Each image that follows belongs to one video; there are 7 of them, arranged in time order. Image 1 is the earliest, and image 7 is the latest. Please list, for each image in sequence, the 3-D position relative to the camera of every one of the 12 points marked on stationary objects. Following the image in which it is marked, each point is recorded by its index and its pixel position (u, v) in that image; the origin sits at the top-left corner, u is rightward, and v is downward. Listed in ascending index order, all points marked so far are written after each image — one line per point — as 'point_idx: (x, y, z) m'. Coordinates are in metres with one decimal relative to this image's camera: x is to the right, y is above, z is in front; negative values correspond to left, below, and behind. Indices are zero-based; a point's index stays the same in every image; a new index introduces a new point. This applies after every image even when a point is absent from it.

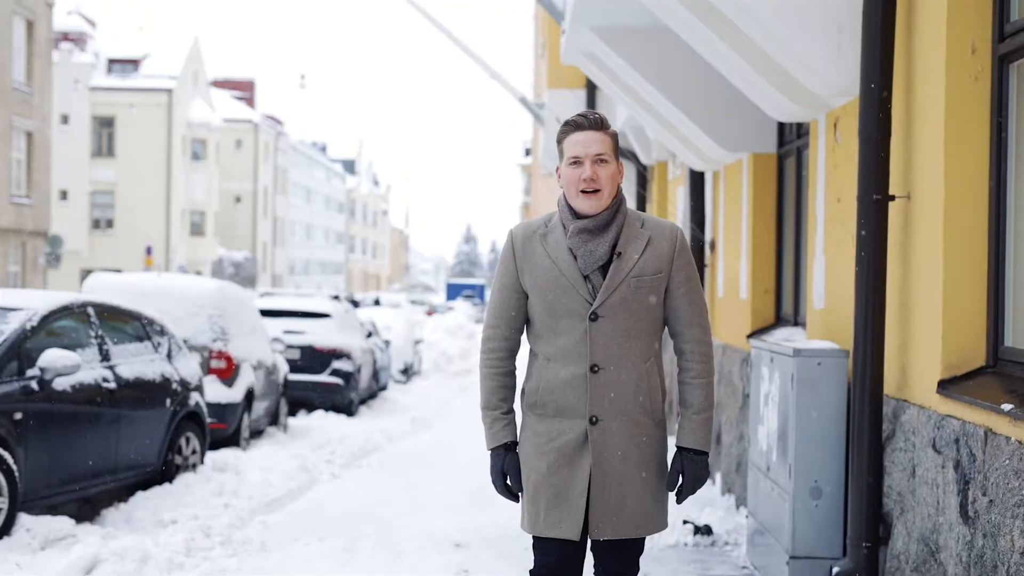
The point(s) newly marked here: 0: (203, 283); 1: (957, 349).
0: (-2.9, 0.0, +10.5) m
1: (+1.7, -0.2, +4.2) m
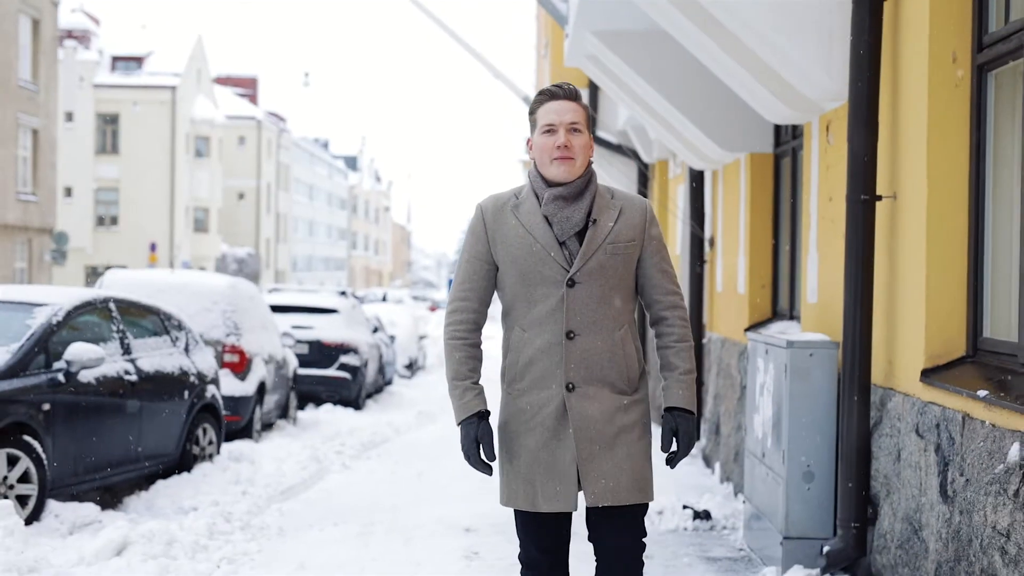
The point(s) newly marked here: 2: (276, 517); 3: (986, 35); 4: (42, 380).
0: (-2.8, +0.1, +10.8) m
1: (+1.7, -0.2, +4.5) m
2: (-1.4, -1.4, +6.9) m
3: (+1.8, +1.0, +4.4) m
4: (-2.8, -0.5, +6.7) m
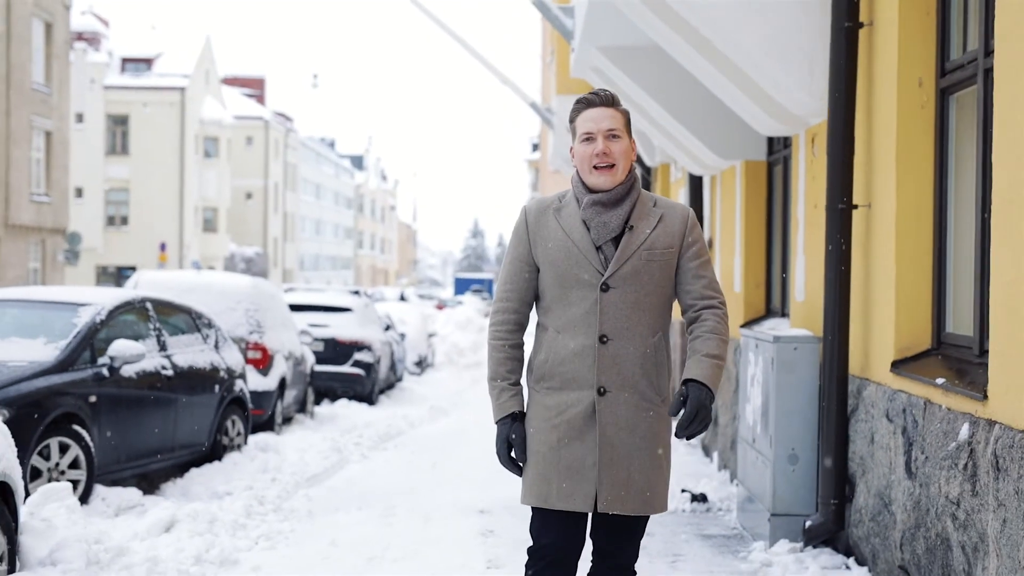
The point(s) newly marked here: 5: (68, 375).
0: (-2.7, +0.1, +11.3) m
1: (+1.7, -0.2, +5.0) m
2: (-1.4, -1.4, +7.5) m
3: (+1.9, +1.0, +4.9) m
4: (-2.7, -0.6, +7.3) m
5: (-2.8, -0.5, +7.0) m
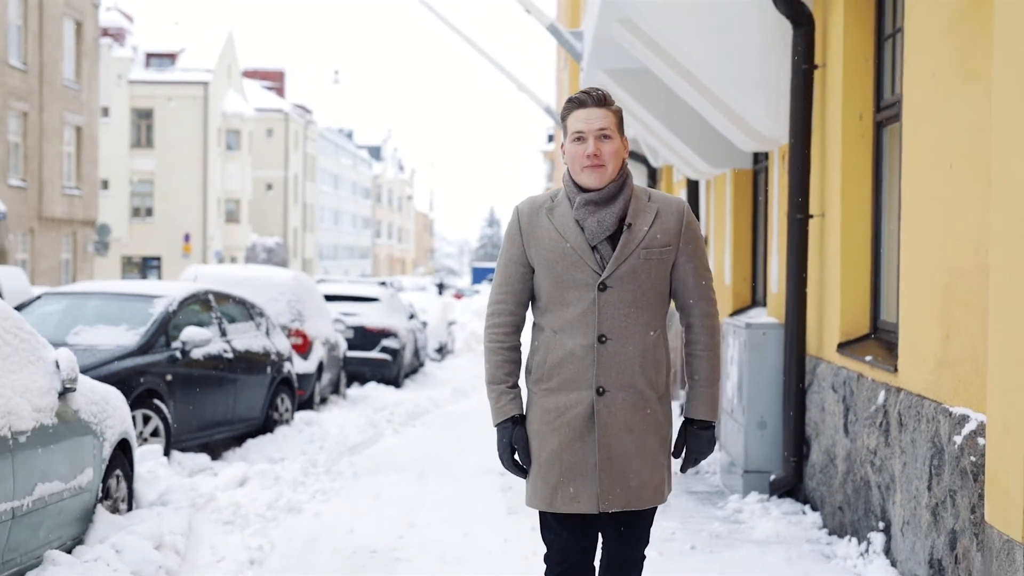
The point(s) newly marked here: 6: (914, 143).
0: (-2.6, +0.2, +12.5) m
1: (+1.8, -0.2, +6.1) m
2: (-1.2, -1.4, +8.7) m
3: (+2.0, +1.0, +6.0) m
4: (-2.6, -0.5, +8.5) m
5: (-2.7, -0.5, +8.3) m
6: (+1.8, +0.7, +5.0) m
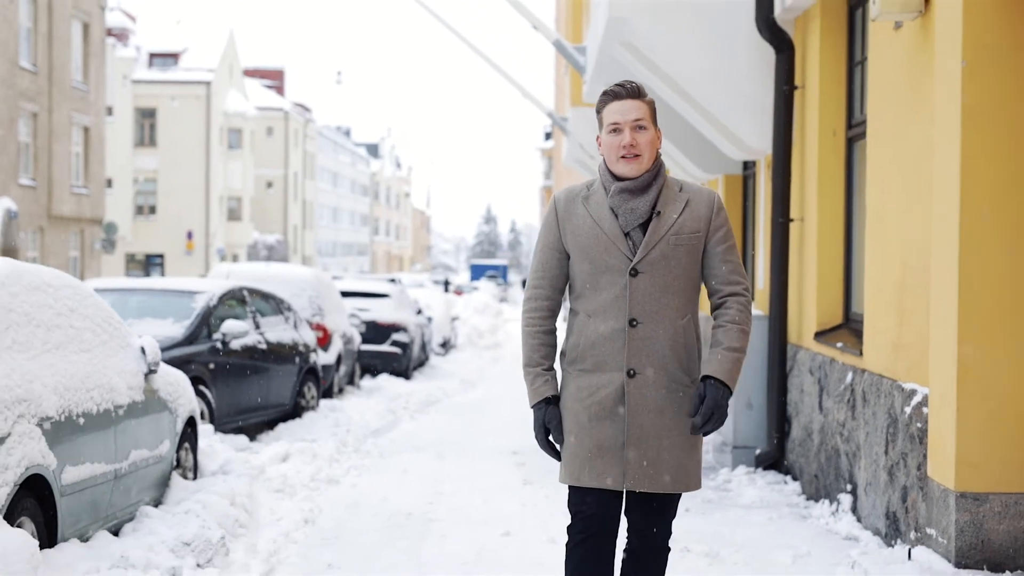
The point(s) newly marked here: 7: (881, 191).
0: (-2.5, +0.2, +13.4) m
1: (+1.9, -0.2, +7.0) m
2: (-1.2, -1.3, +9.5) m
3: (+2.1, +1.0, +6.9) m
4: (-2.5, -0.5, +9.3) m
5: (-2.6, -0.5, +9.1) m
6: (+1.9, +0.7, +5.9) m
7: (+1.9, +0.5, +5.8) m
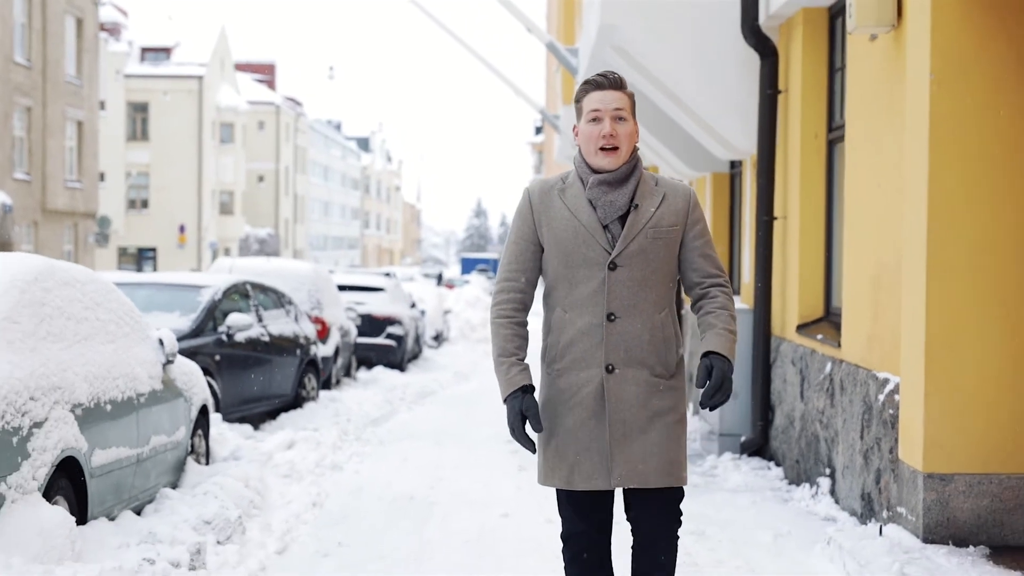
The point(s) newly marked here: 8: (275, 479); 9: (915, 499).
0: (-2.6, +0.3, +13.7) m
1: (+1.9, -0.1, +7.4) m
2: (-1.2, -1.3, +9.9) m
3: (+2.1, +1.1, +7.2) m
4: (-2.5, -0.4, +9.6) m
5: (-2.6, -0.4, +9.4) m
6: (+1.9, +0.7, +6.2) m
7: (+1.9, +0.5, +6.1) m
8: (-1.5, -1.2, +7.2) m
9: (+1.8, -0.9, +5.0) m
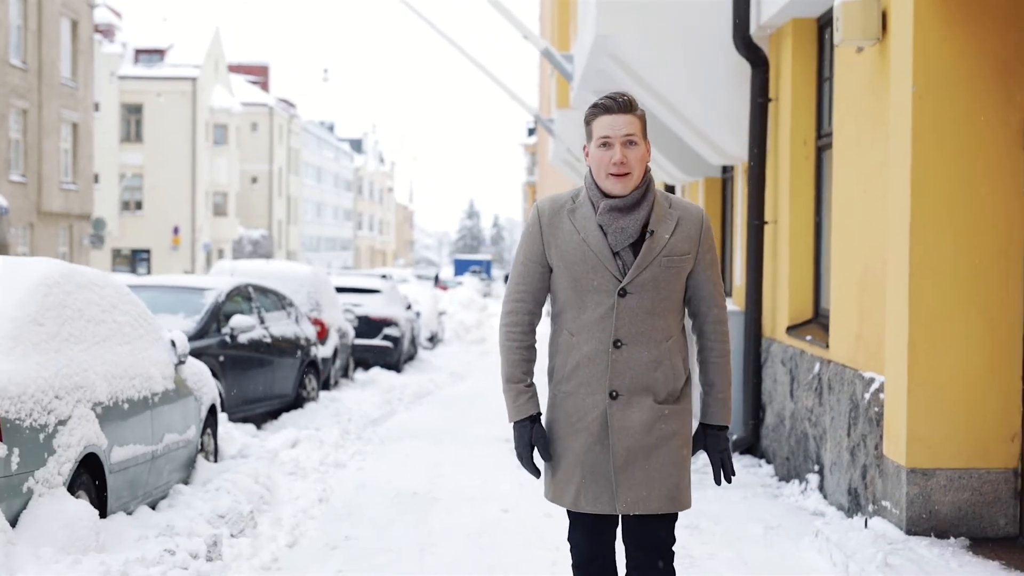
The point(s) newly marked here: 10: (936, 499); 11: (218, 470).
0: (-2.6, +0.2, +13.9) m
1: (+1.9, -0.1, +7.6) m
2: (-1.2, -1.3, +10.1) m
3: (+2.1, +1.0, +7.5) m
4: (-2.6, -0.5, +9.8) m
5: (-2.6, -0.4, +9.6) m
6: (+1.9, +0.7, +6.5) m
7: (+1.9, +0.5, +6.4) m
8: (-1.5, -1.2, +7.4) m
9: (+1.8, -1.0, +5.3) m
10: (+1.9, -1.0, +5.2) m
11: (-1.8, -1.1, +6.9) m
